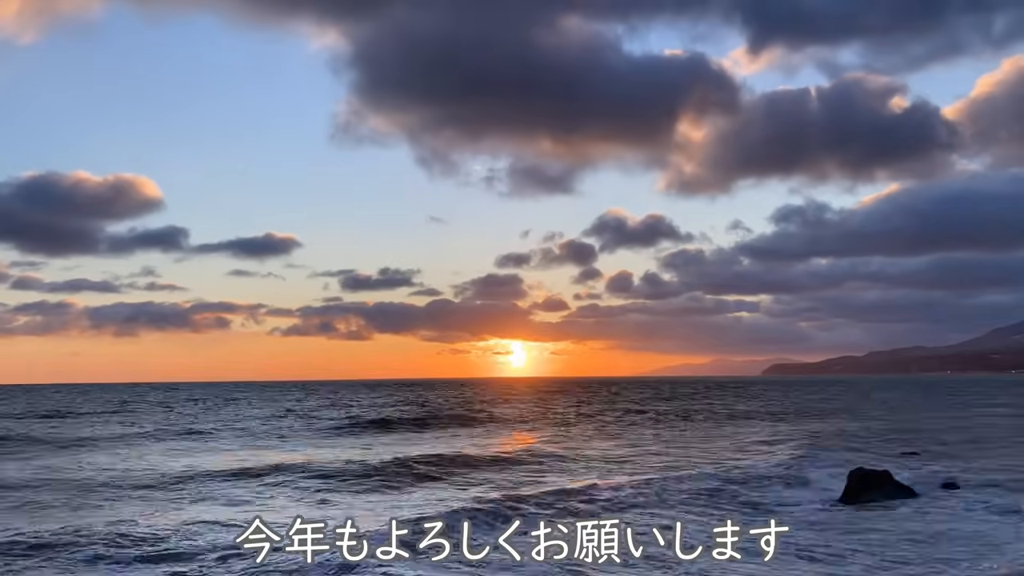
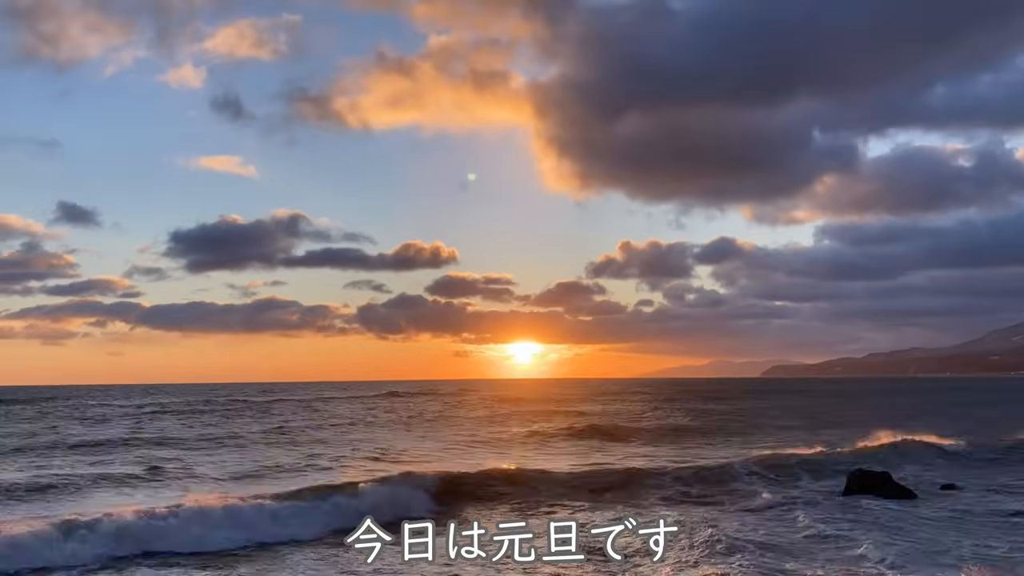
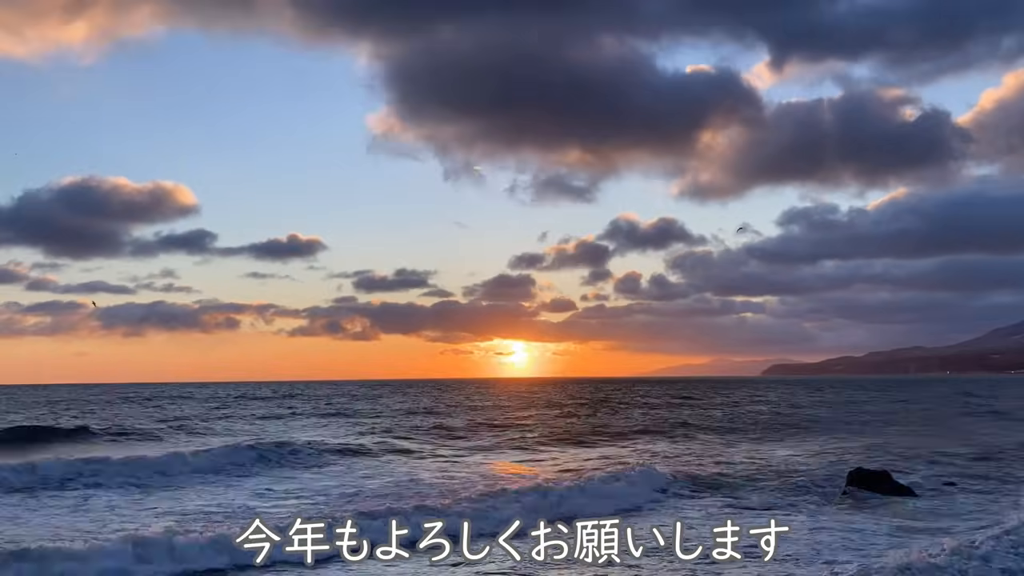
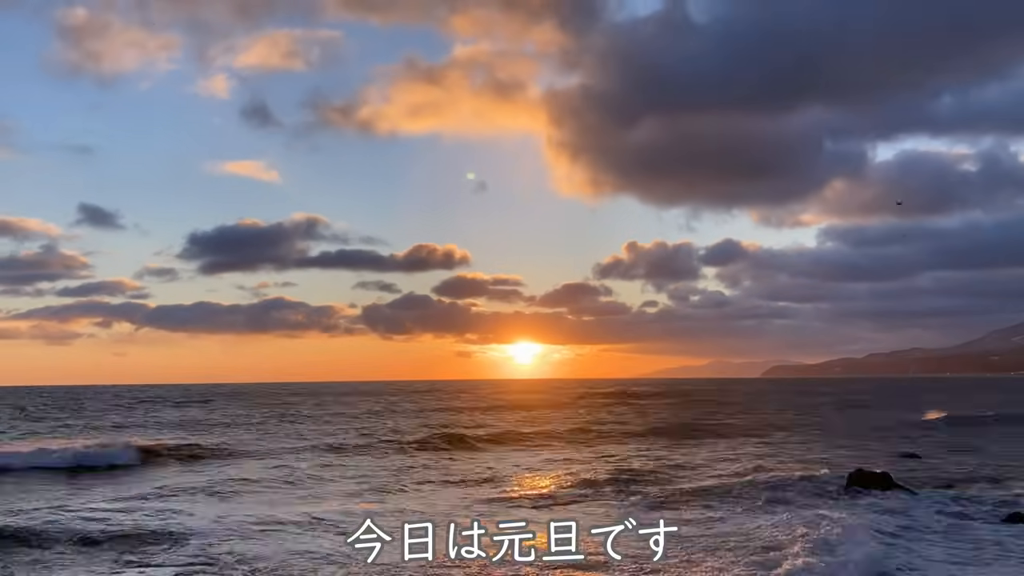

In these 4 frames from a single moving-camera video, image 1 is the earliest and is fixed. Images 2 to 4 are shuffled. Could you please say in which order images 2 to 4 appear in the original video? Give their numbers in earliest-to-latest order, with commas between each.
3, 2, 4
